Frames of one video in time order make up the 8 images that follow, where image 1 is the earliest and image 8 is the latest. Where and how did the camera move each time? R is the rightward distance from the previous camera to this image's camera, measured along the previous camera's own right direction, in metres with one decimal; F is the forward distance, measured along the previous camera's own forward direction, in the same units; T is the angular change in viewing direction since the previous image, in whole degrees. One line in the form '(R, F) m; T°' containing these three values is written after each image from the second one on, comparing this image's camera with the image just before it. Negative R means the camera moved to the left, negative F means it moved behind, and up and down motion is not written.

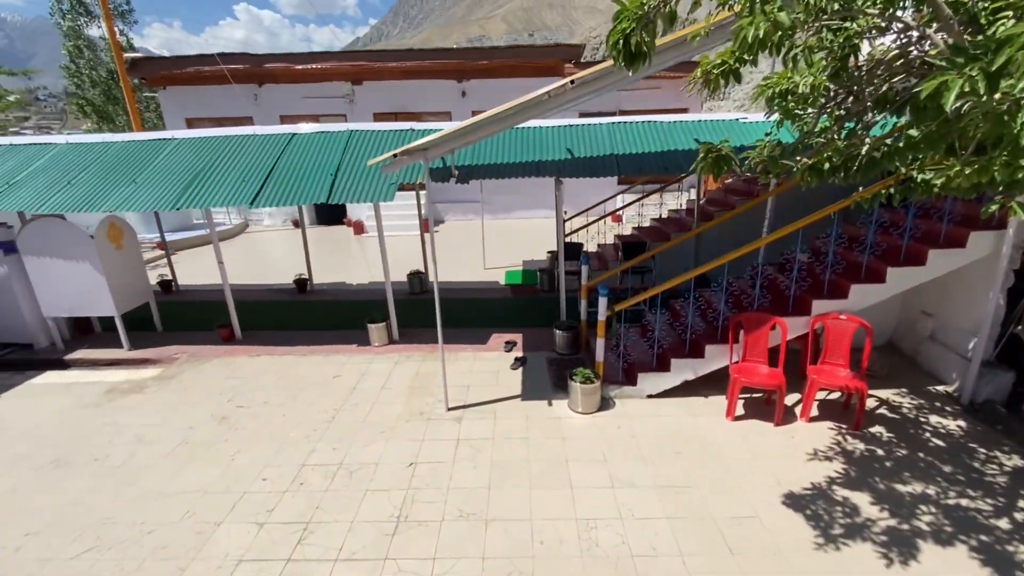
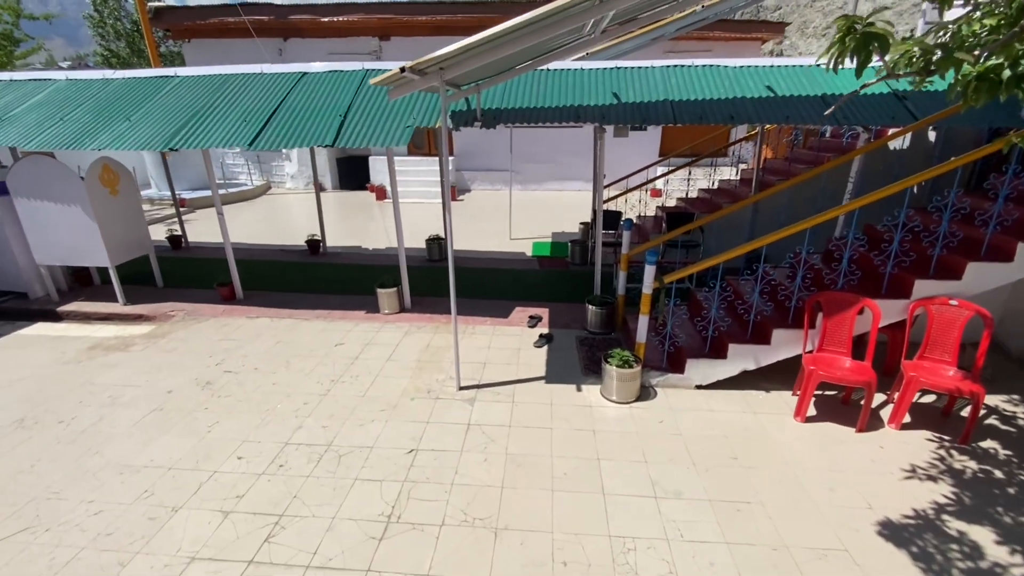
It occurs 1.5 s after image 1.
(0.0, +0.8) m; -3°
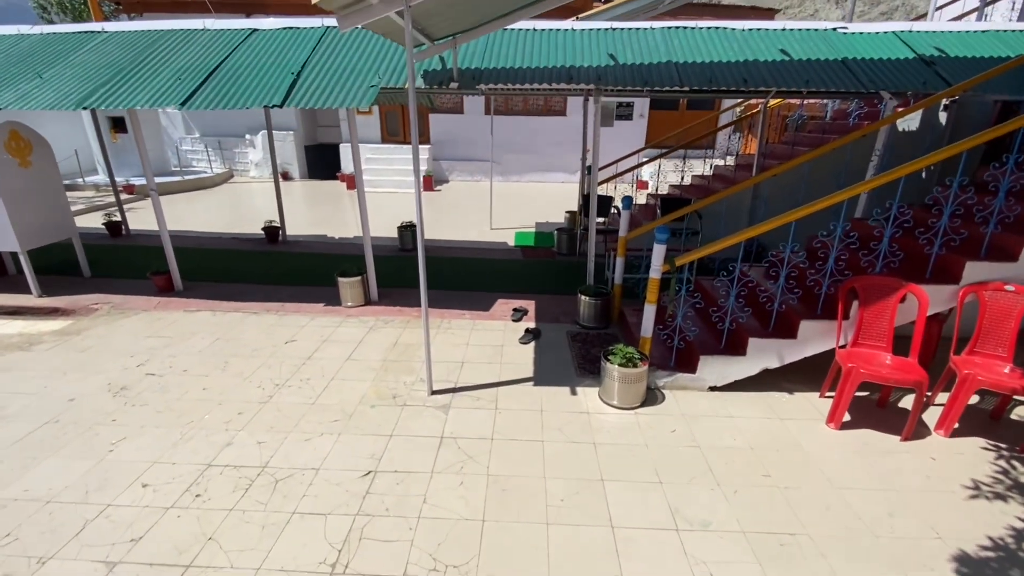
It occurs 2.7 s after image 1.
(0.0, +0.7) m; +3°
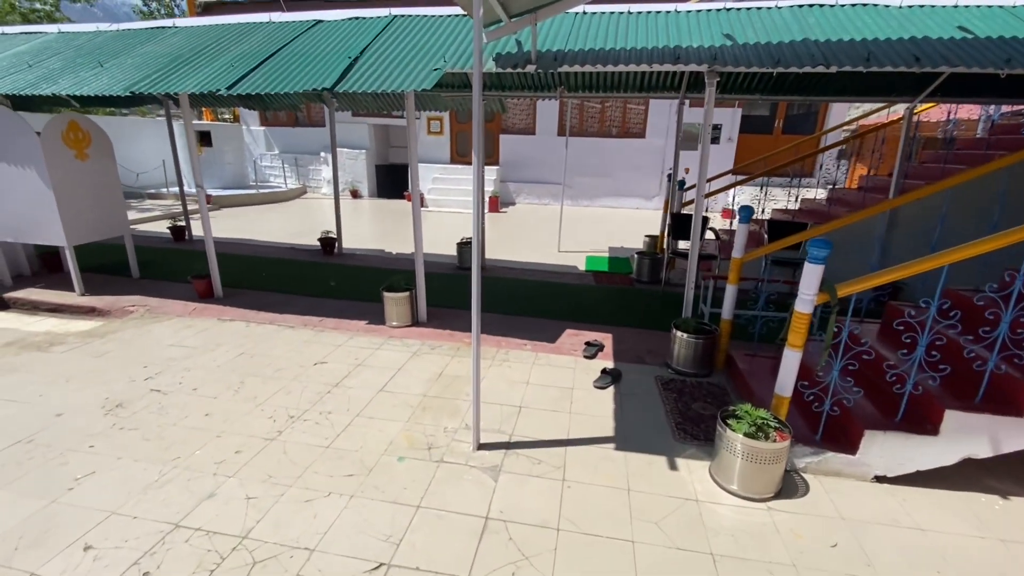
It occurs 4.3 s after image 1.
(-0.1, +0.9) m; -7°
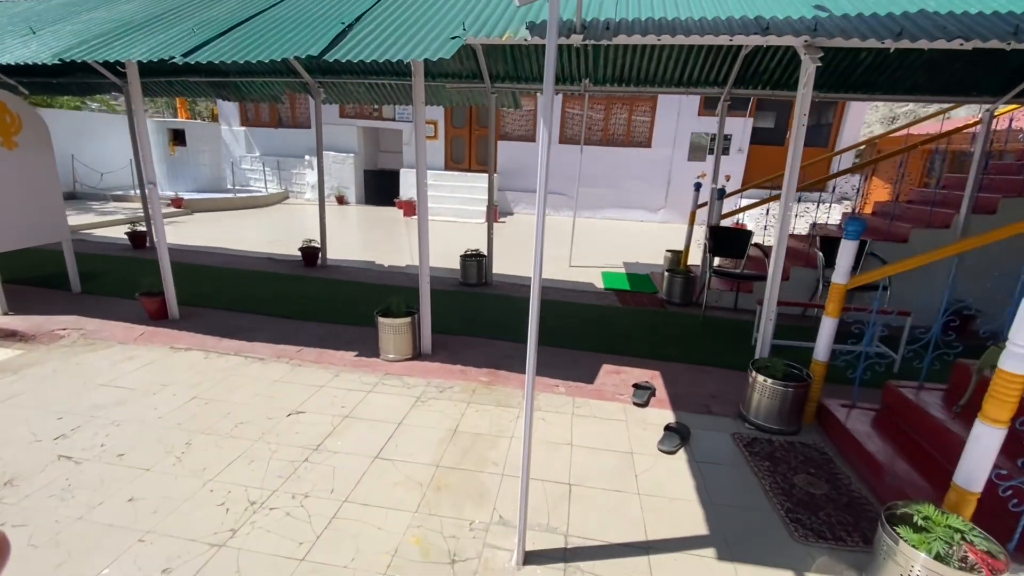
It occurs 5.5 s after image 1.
(-0.3, +0.9) m; +2°
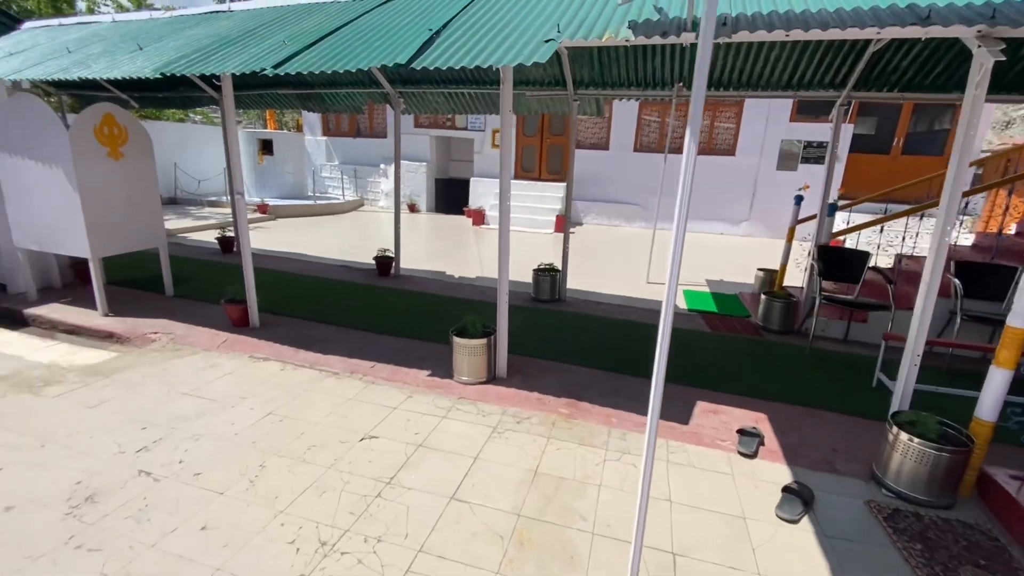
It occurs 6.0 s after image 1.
(-0.2, +0.3) m; -7°
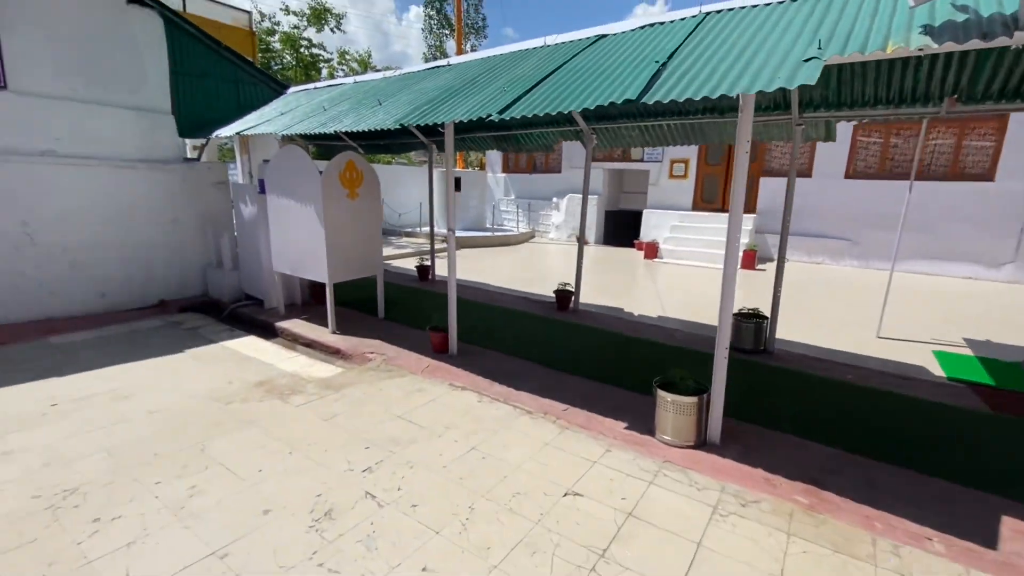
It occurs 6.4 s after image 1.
(-0.4, +0.2) m; -18°
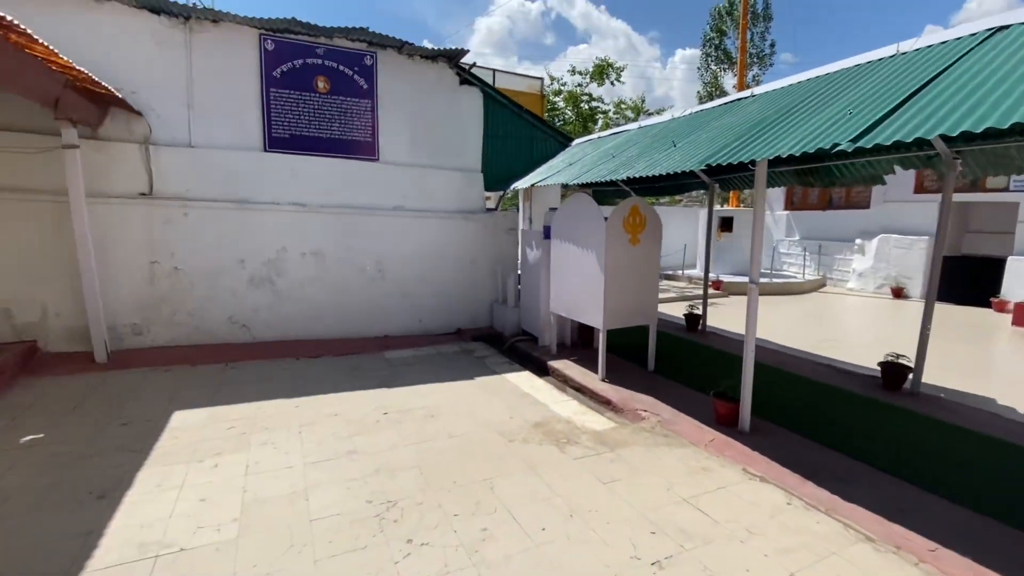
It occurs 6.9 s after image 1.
(-0.4, +0.3) m; -29°
